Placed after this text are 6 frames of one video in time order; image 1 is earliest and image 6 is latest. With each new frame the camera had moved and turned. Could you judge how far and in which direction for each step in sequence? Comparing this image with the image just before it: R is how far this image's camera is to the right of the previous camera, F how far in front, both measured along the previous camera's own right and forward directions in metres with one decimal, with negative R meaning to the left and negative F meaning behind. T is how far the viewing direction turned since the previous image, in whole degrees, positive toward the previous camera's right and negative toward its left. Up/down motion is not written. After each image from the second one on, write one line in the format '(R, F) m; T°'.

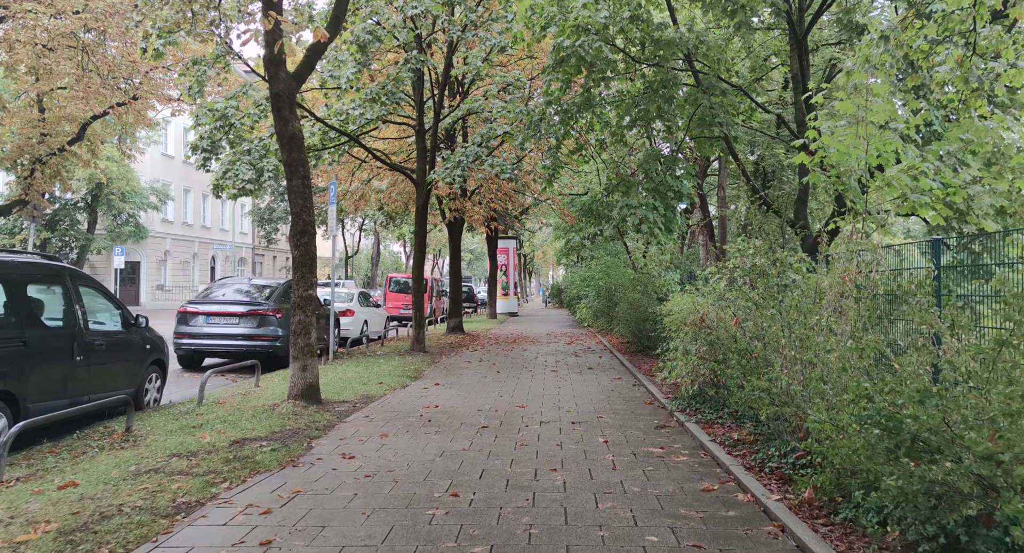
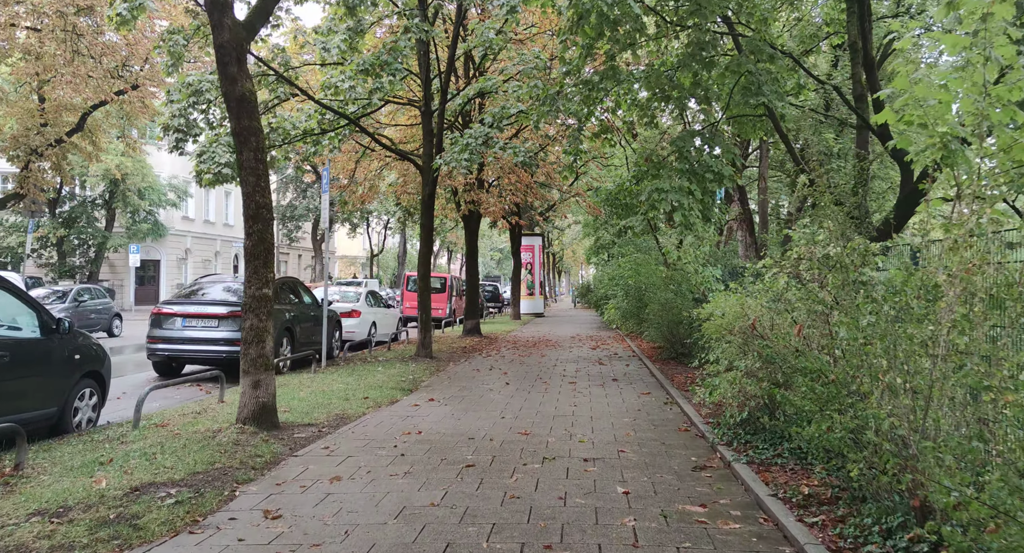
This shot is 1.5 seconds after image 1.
(+0.3, +1.6) m; -2°
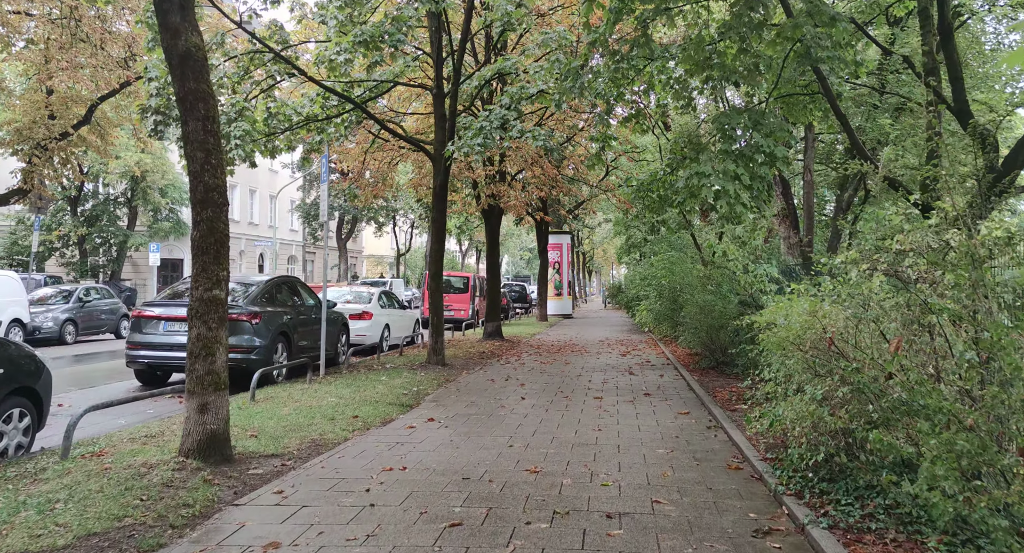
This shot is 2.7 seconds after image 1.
(+0.2, +1.3) m; -2°
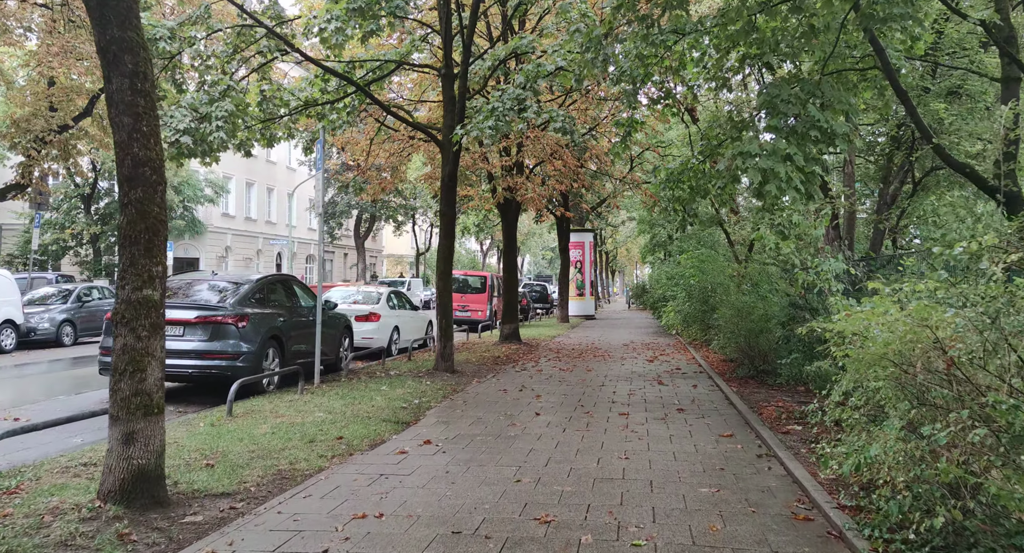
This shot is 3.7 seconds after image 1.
(+0.1, +1.1) m; -2°
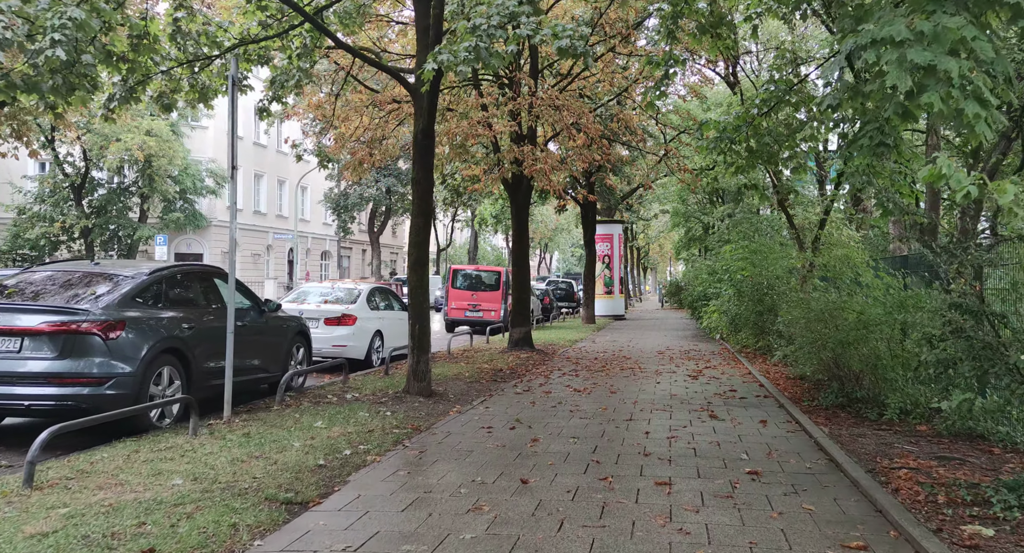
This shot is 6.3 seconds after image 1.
(+0.4, +3.0) m; -2°
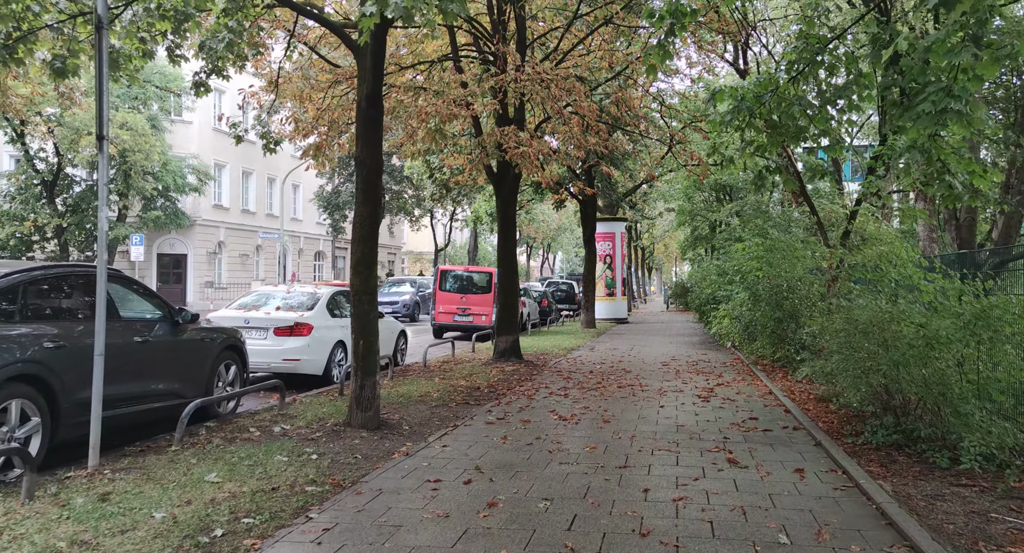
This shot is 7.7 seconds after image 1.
(+0.4, +1.7) m; 0°
